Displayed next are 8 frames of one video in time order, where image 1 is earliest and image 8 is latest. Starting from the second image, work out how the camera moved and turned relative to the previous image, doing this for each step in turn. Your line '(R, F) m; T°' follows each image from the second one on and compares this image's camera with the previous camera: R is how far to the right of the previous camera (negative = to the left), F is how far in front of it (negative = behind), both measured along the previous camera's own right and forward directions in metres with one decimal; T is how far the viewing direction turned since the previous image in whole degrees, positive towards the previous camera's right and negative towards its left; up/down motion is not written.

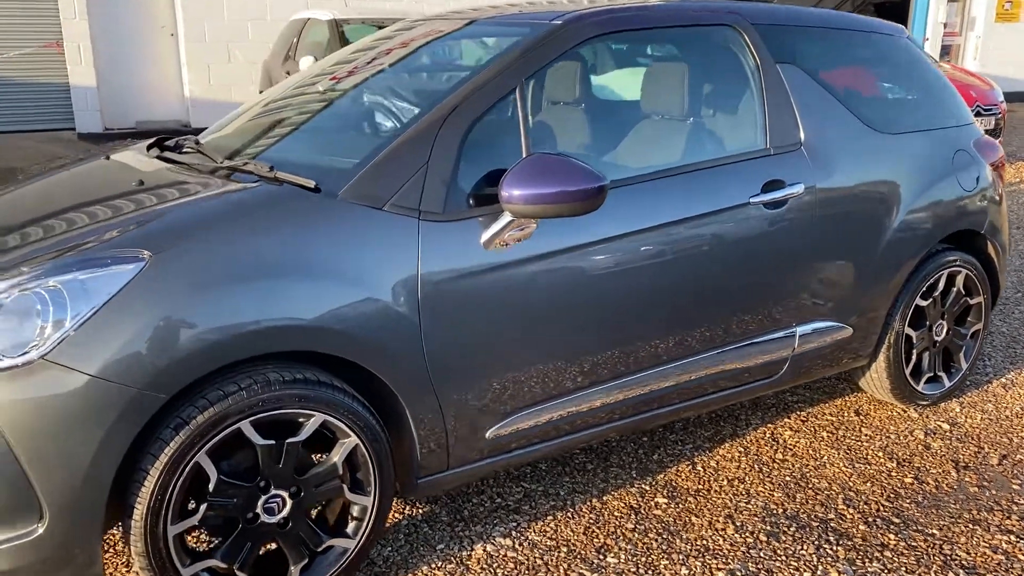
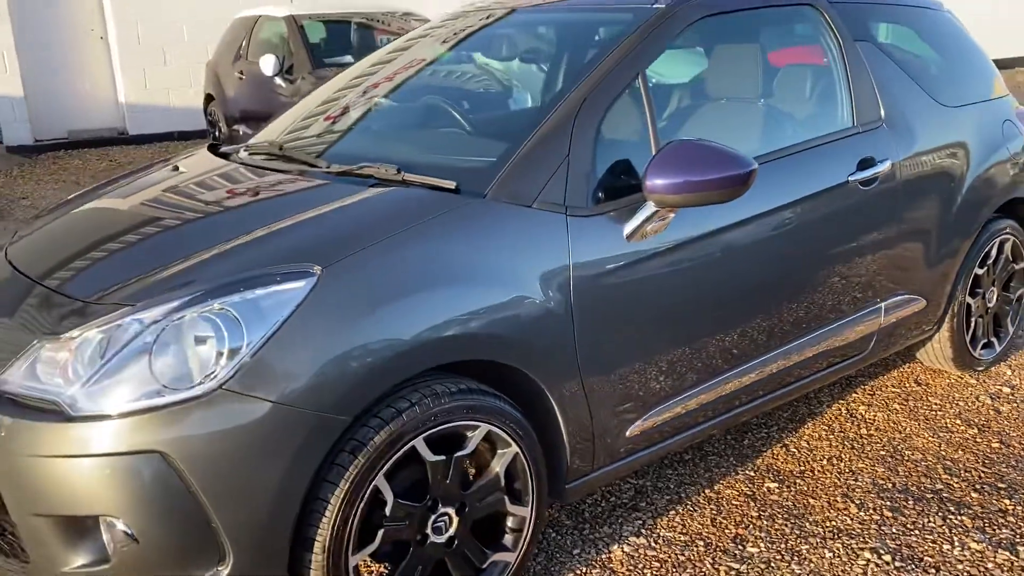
(-0.6, +0.1) m; +6°
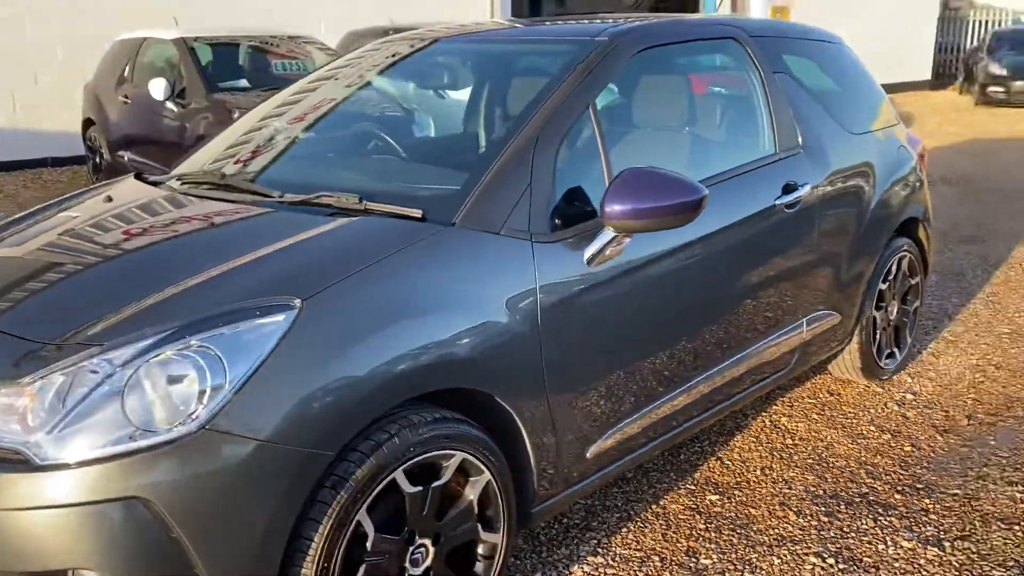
(-0.2, 0.0) m; +8°
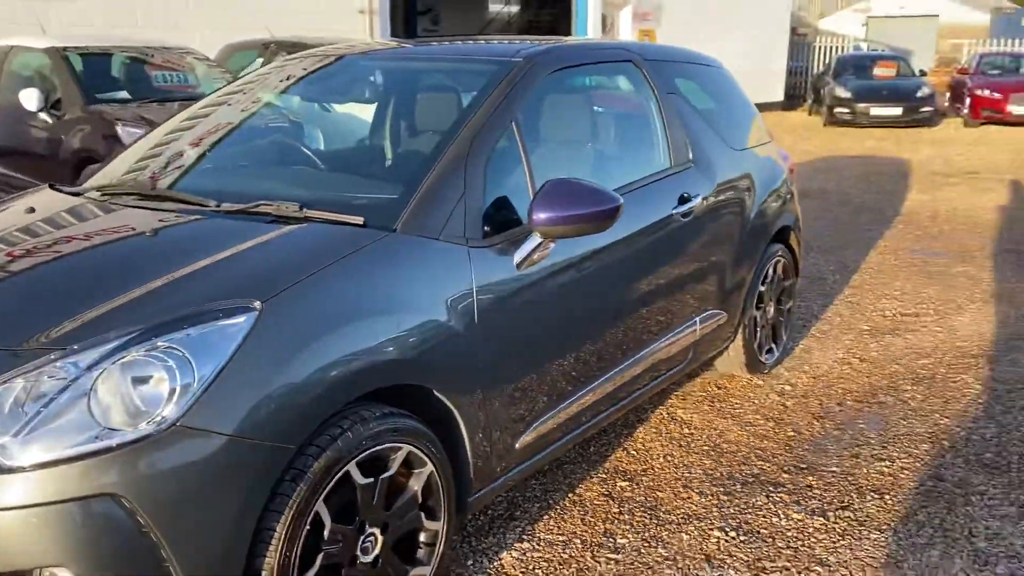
(-0.2, -0.1) m; +8°
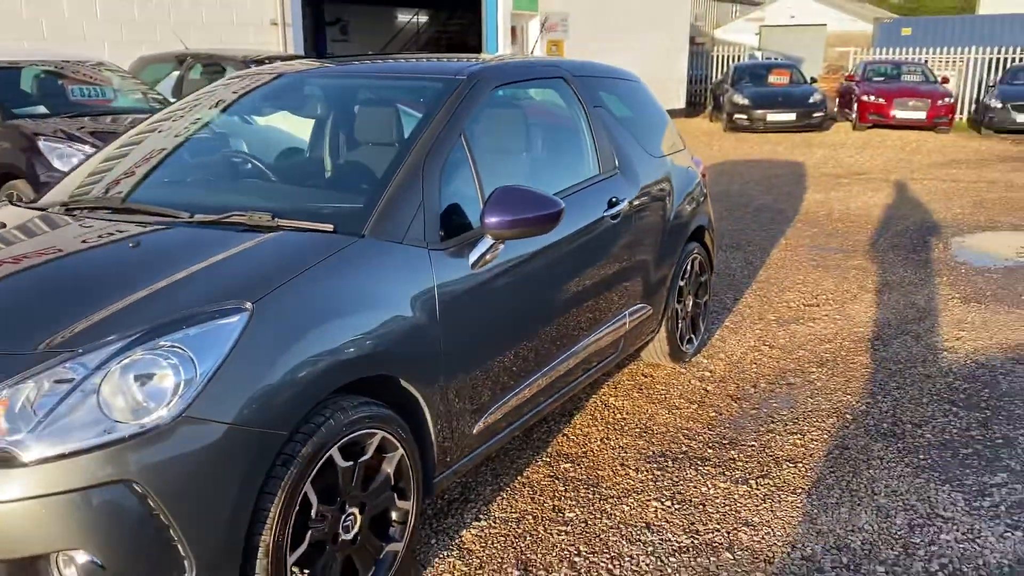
(-0.1, -0.2) m; +6°
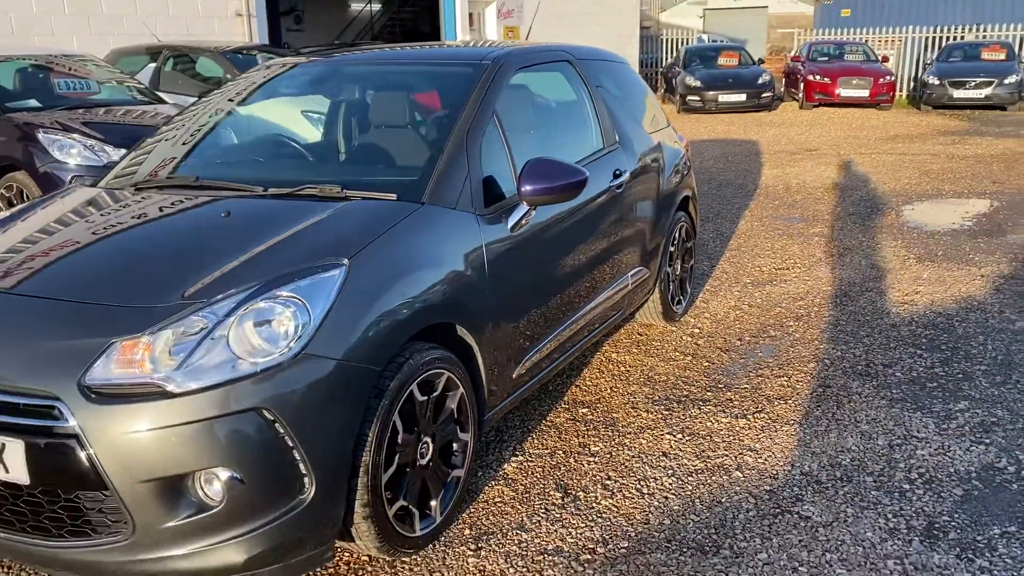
(-0.3, -0.4) m; +3°
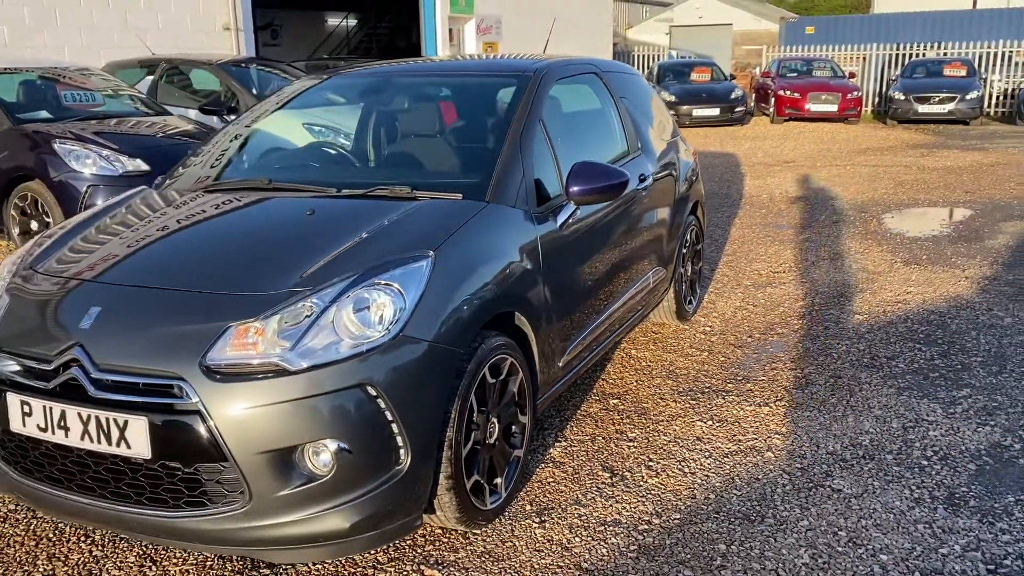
(-0.3, -0.2) m; +2°
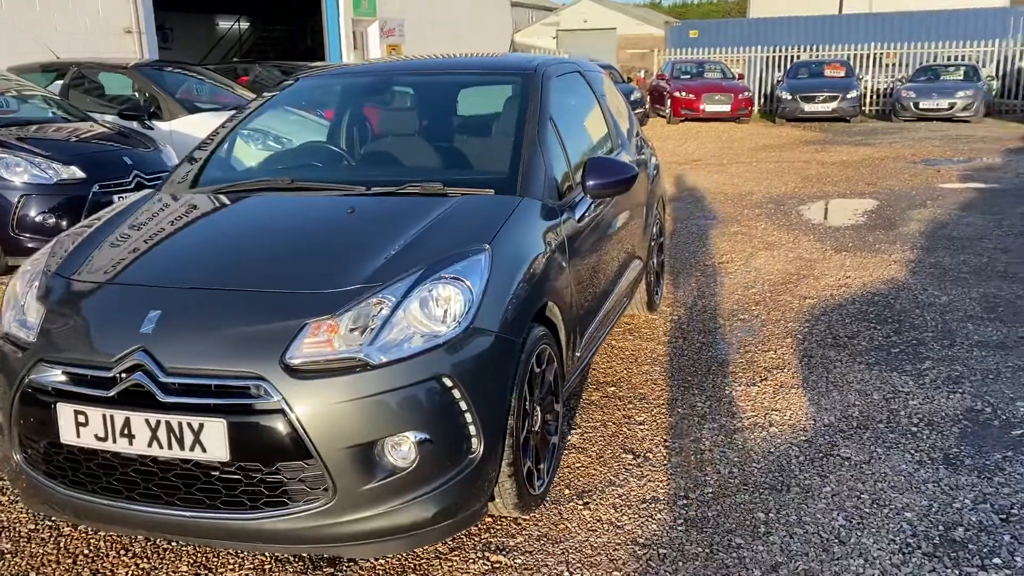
(-0.5, 0.0) m; +7°
